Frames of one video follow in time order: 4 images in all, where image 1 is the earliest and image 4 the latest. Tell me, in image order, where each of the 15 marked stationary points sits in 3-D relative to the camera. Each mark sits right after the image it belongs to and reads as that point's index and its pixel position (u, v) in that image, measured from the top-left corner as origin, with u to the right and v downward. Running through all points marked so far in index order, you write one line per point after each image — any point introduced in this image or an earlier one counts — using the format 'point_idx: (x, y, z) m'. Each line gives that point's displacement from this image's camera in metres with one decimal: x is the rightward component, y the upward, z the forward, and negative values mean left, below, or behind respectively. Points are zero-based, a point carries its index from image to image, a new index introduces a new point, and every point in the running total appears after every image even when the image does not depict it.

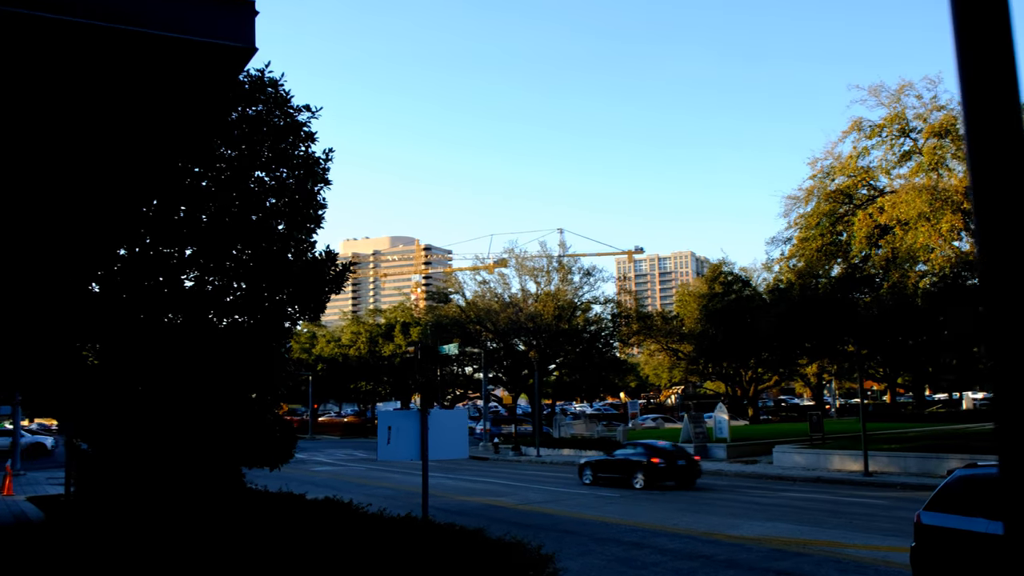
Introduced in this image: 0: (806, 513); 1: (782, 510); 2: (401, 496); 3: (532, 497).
0: (+5.2, -4.0, +14.5) m
1: (+4.9, -4.0, +15.0) m
2: (-2.6, -5.0, +19.9) m
3: (+0.5, -4.7, +18.3) m
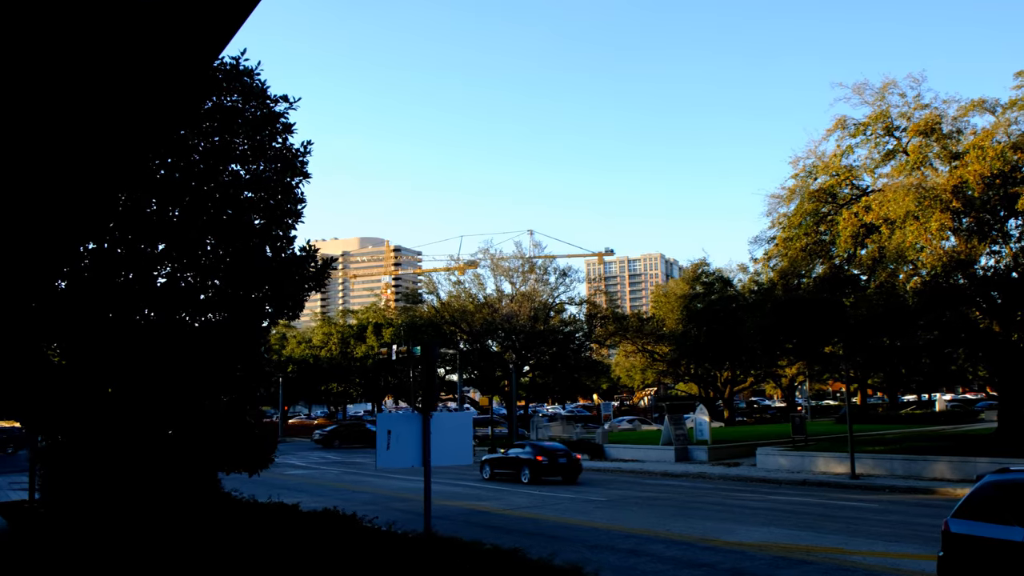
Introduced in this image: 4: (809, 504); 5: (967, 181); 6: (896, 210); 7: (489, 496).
0: (+5.0, -4.0, +14.2) m
1: (+4.7, -4.0, +14.6) m
2: (-3.1, -5.0, +19.2) m
3: (+0.1, -4.6, +17.8) m
4: (+5.8, -4.2, +16.1) m
5: (+10.5, +2.5, +18.9) m
6: (+9.3, +1.9, +19.7) m
7: (-0.5, -4.9, +19.1) m
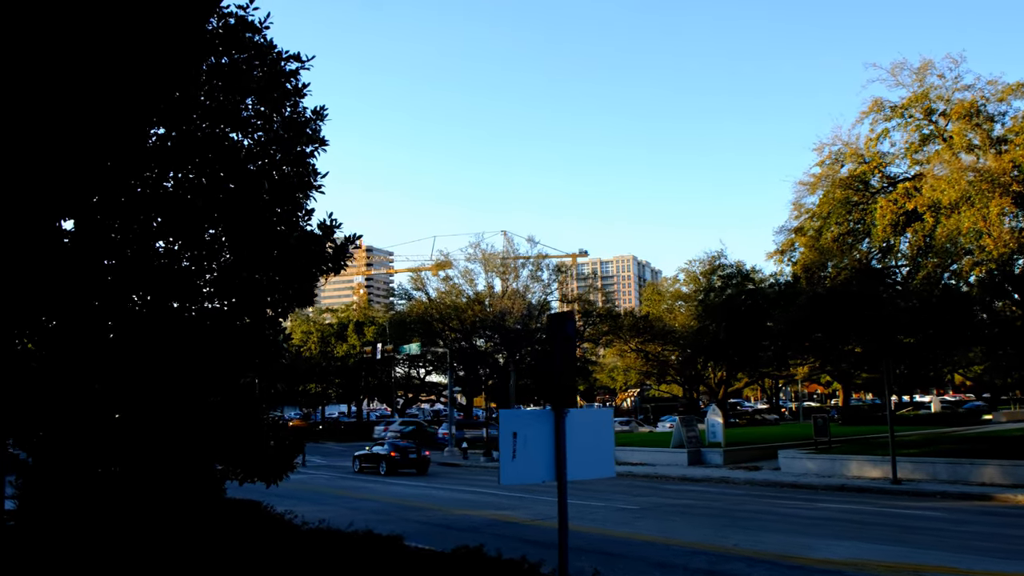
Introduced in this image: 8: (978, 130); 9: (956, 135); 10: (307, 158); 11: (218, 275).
0: (+5.6, -3.7, +12.8) m
1: (+5.3, -3.8, +13.2) m
2: (-2.6, -4.7, +17.5) m
3: (+0.6, -4.4, +16.2) m
4: (+6.4, -4.0, +14.8) m
5: (+10.9, +2.7, +17.7) m
6: (+9.7, +2.1, +18.5) m
7: (-0.1, -4.6, +17.5) m
8: (+11.1, +3.8, +19.6) m
9: (+10.6, +3.6, +19.5) m
10: (-3.1, +2.0, +12.7) m
11: (-4.2, +0.2, +11.5) m
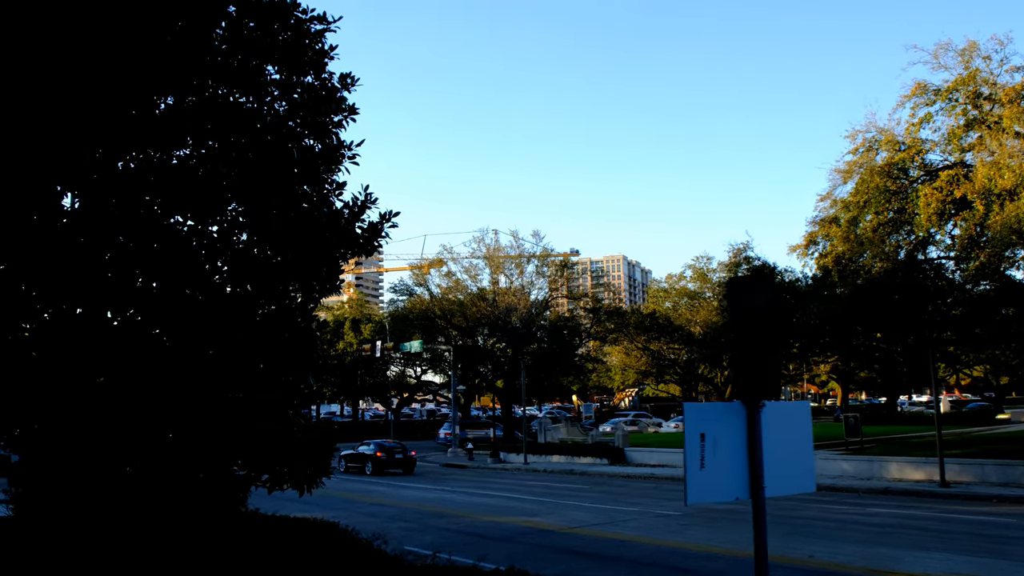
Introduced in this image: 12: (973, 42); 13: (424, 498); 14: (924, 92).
0: (+6.2, -3.5, +11.7) m
1: (+5.9, -3.6, +12.1) m
2: (-2.0, -4.5, +16.3) m
3: (+1.2, -4.2, +15.0) m
4: (+7.0, -3.8, +13.7) m
5: (+11.5, +2.8, +16.7) m
6: (+10.3, +2.3, +17.5) m
7: (+0.5, -4.4, +16.4) m
8: (+11.7, +3.9, +18.6) m
9: (+11.1, +3.8, +18.5) m
10: (-2.5, +2.2, +11.5) m
11: (-3.5, +0.4, +10.3) m
12: (+10.9, +5.8, +19.5) m
13: (-2.1, -5.1, +19.8) m
14: (+9.8, +4.7, +19.7) m
